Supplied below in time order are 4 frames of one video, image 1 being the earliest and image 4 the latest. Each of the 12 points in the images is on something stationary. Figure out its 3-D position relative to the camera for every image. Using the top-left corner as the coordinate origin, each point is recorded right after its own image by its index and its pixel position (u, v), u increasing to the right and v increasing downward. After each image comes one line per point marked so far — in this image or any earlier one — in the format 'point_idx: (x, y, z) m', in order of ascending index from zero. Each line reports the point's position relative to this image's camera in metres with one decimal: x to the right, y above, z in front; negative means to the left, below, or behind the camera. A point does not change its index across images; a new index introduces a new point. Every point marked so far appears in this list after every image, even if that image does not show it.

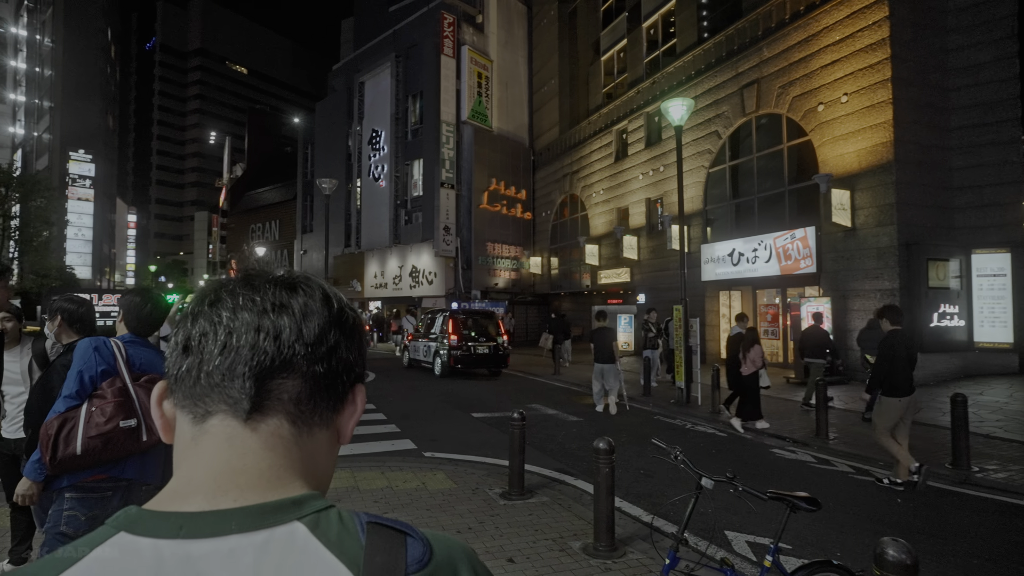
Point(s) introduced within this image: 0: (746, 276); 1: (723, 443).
0: (+6.9, +0.3, +17.1) m
1: (+3.1, -2.3, +8.5) m
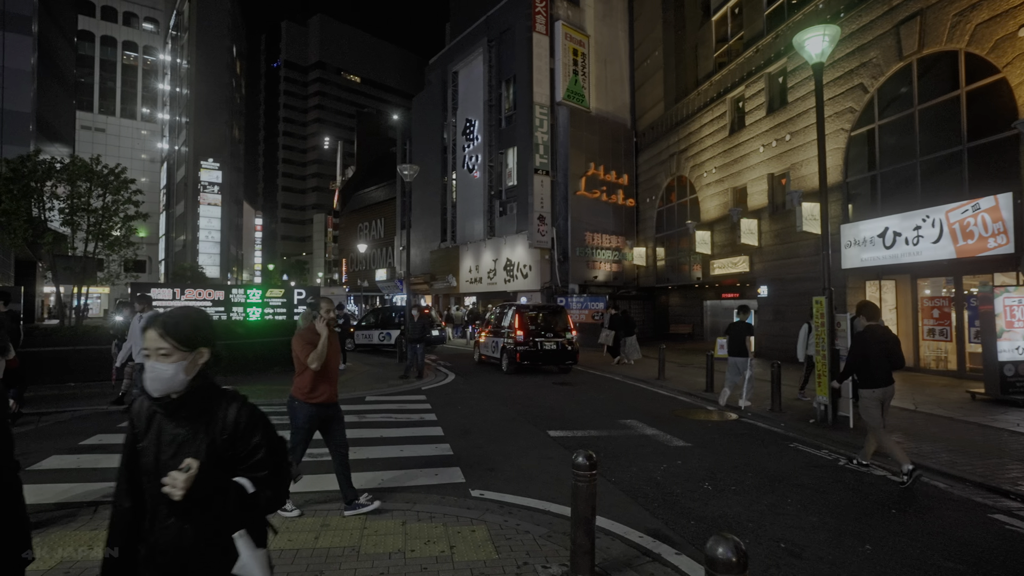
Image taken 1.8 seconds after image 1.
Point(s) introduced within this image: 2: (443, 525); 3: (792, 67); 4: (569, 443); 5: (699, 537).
0: (+9.2, +0.6, +13.6) m
1: (+3.9, -2.1, +5.8) m
2: (-0.6, -2.0, +4.9) m
3: (+8.9, +7.1, +18.5) m
4: (+0.8, -2.1, +7.9) m
5: (+1.5, -2.0, +4.7) m
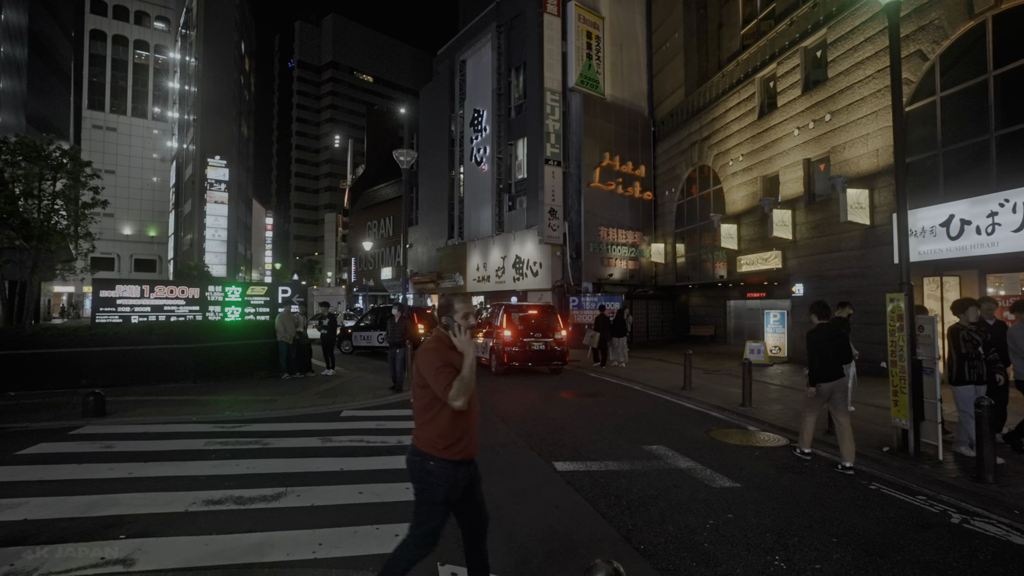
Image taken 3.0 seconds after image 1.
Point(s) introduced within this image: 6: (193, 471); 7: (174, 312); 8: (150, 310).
0: (+9.3, +0.7, +11.6) m
1: (+3.8, -2.0, +4.0) m
2: (-0.7, -1.9, +3.2) m
3: (+9.1, +7.1, +16.5) m
4: (+0.7, -2.0, +6.1) m
5: (+1.4, -2.0, +2.9) m
6: (-3.4, -2.0, +6.2) m
7: (-9.0, -0.6, +15.3) m
8: (-9.4, -0.6, +14.9) m
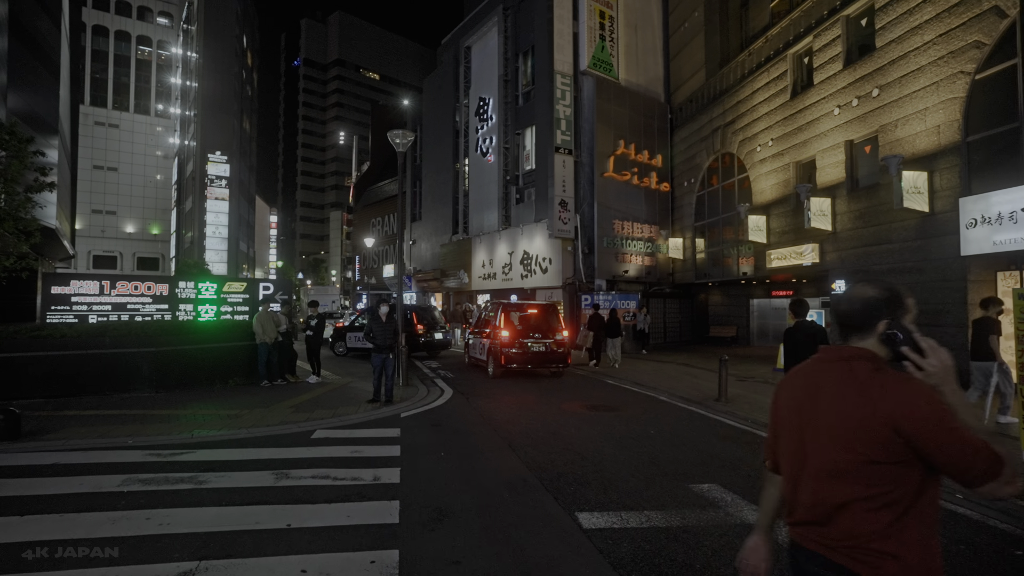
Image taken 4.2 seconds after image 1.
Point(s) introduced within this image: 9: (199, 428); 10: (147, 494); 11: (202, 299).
0: (+9.4, +0.8, +9.7) m
1: (+3.9, -1.9, +2.2) m
2: (-0.7, -1.9, +1.4) m
3: (+9.3, +7.2, +14.7) m
4: (+0.8, -2.0, +4.4) m
5: (+1.4, -1.9, +1.2) m
6: (-3.4, -1.9, +4.5) m
7: (-8.8, -0.5, +13.7) m
8: (-9.2, -0.5, +13.3) m
9: (-4.5, -2.0, +8.3) m
10: (-3.5, -1.9, +5.5) m
11: (-7.7, -0.3, +14.5) m
